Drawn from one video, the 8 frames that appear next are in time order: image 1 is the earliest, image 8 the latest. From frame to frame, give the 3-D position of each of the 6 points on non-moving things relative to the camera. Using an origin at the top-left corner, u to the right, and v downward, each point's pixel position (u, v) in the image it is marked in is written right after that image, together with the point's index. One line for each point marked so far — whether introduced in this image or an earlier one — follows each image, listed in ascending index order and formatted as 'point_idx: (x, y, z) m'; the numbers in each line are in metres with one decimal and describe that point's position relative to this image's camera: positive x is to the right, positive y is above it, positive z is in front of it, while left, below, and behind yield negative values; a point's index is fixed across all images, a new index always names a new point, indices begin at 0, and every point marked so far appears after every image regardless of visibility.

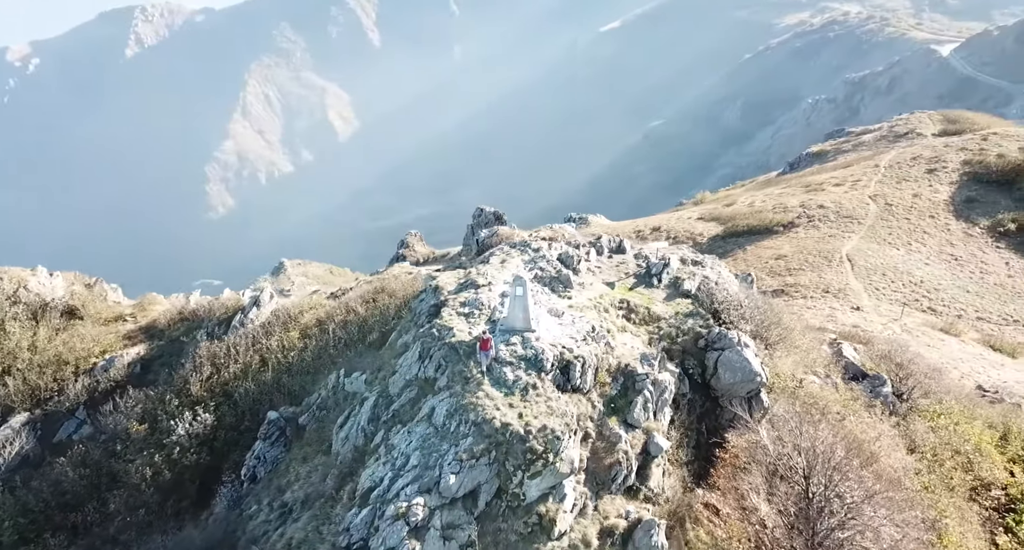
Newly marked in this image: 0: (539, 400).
0: (+0.5, -2.2, +11.6) m
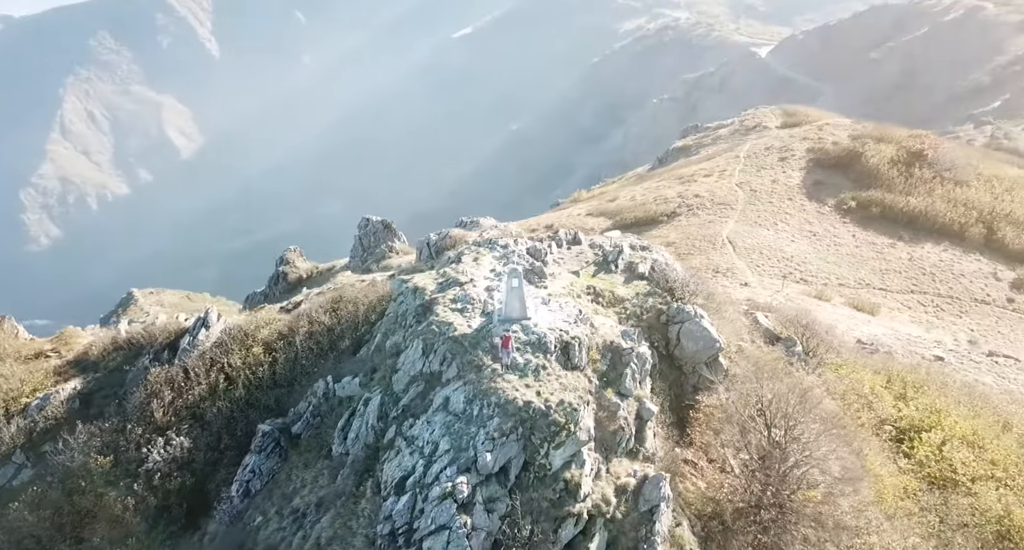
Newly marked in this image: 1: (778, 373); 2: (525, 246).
0: (+0.8, -2.0, +12.7) m
1: (+7.4, -2.7, +17.8) m
2: (+0.5, +0.8, +17.8) m
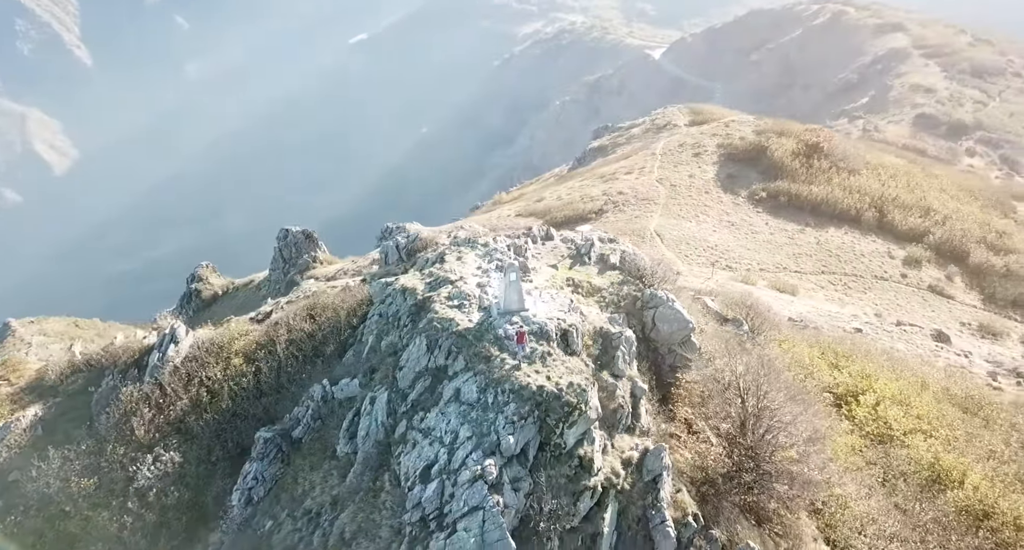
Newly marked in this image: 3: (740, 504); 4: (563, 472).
0: (+1.0, -1.9, +13.6) m
1: (+7.0, -2.2, +19.4) m
2: (-0.1, +0.9, +18.6) m
3: (+5.4, -5.3, +14.9) m
4: (+1.0, -3.8, +12.6) m
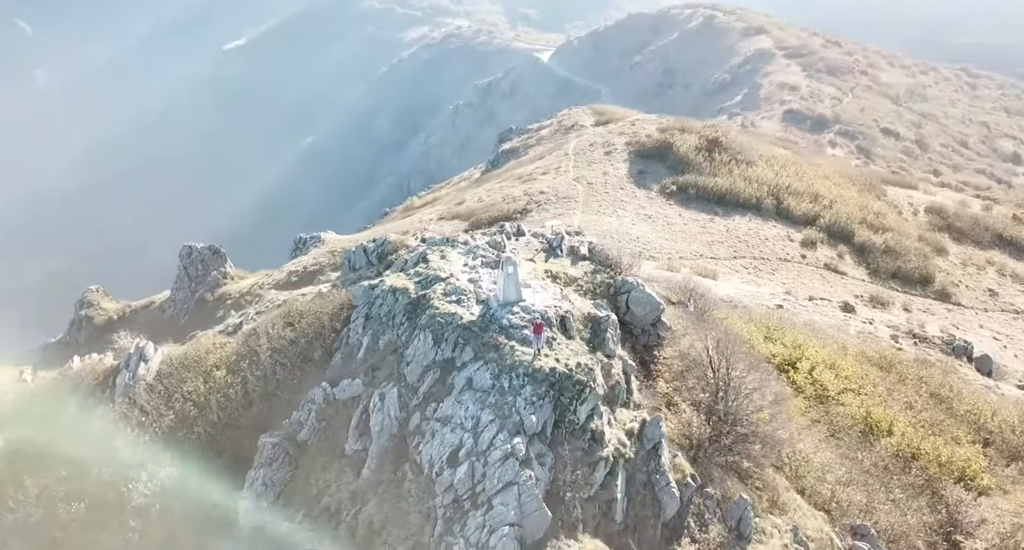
0: (+1.1, -1.6, +14.6) m
1: (+6.3, -1.7, +21.2) m
2: (-0.8, +1.0, +19.4) m
3: (+5.5, -4.8, +16.5) m
4: (+1.4, -3.6, +13.6) m
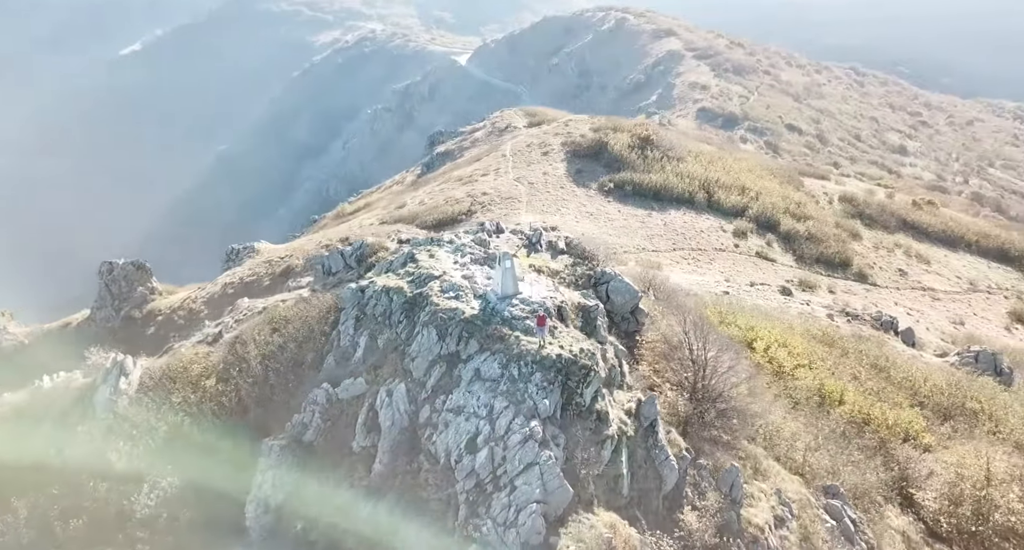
0: (+1.2, -1.4, +15.3) m
1: (+5.6, -1.3, +22.5) m
2: (-1.3, +1.1, +19.9) m
3: (+5.5, -4.4, +17.7) m
4: (+1.7, -3.3, +14.4) m
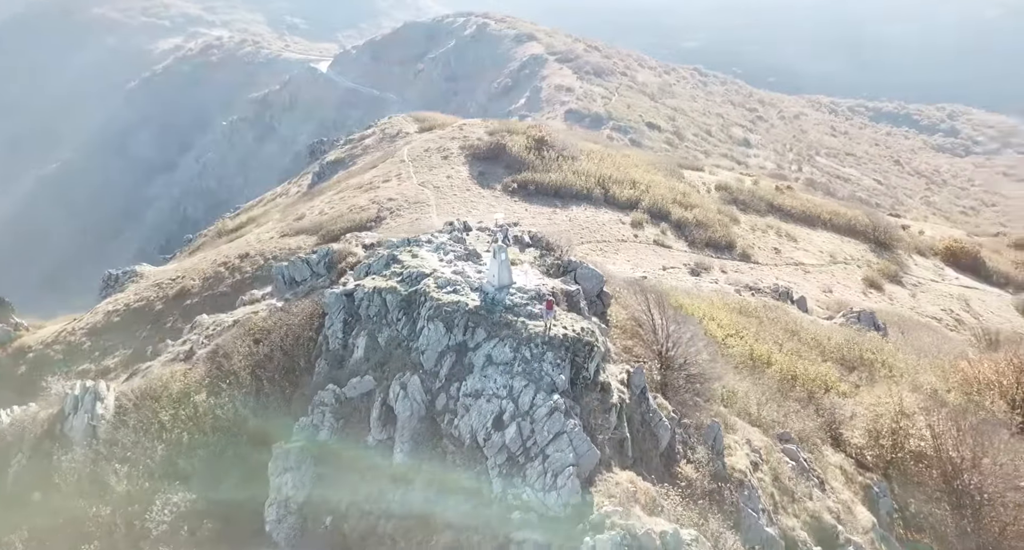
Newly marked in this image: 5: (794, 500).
0: (+1.3, -1.1, +16.7) m
1: (+4.4, -0.7, +24.4) m
2: (-2.2, +1.2, +20.7) m
3: (+5.3, -3.8, +19.7) m
4: (+2.0, -3.0, +15.8) m
5: (+8.0, -6.4, +18.2) m
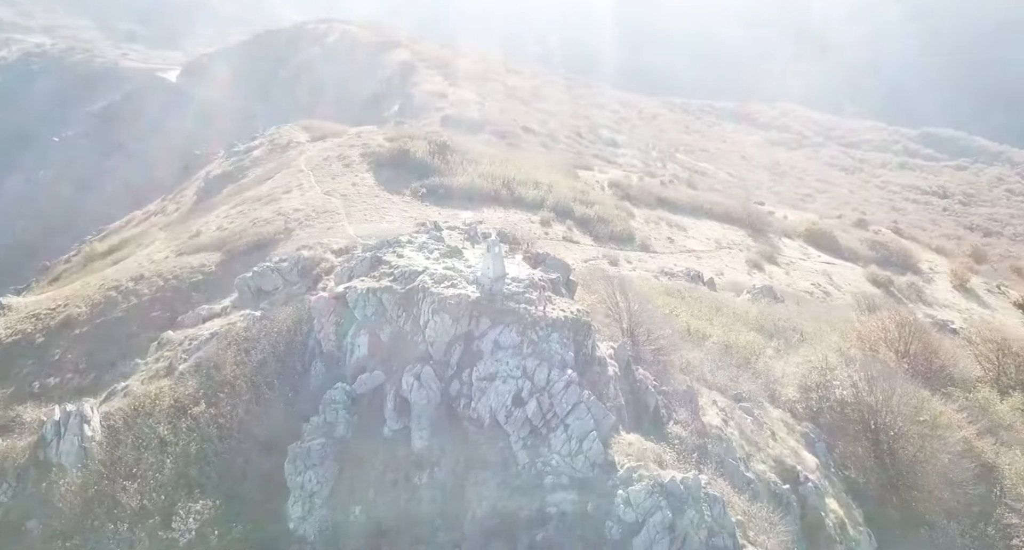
0: (+1.2, -0.7, +18.0) m
1: (+3.0, -0.2, +26.2) m
2: (-3.0, +1.3, +21.5) m
3: (+4.9, -3.2, +21.7) m
4: (+2.2, -2.5, +17.3) m
5: (+7.9, -5.6, +20.7) m
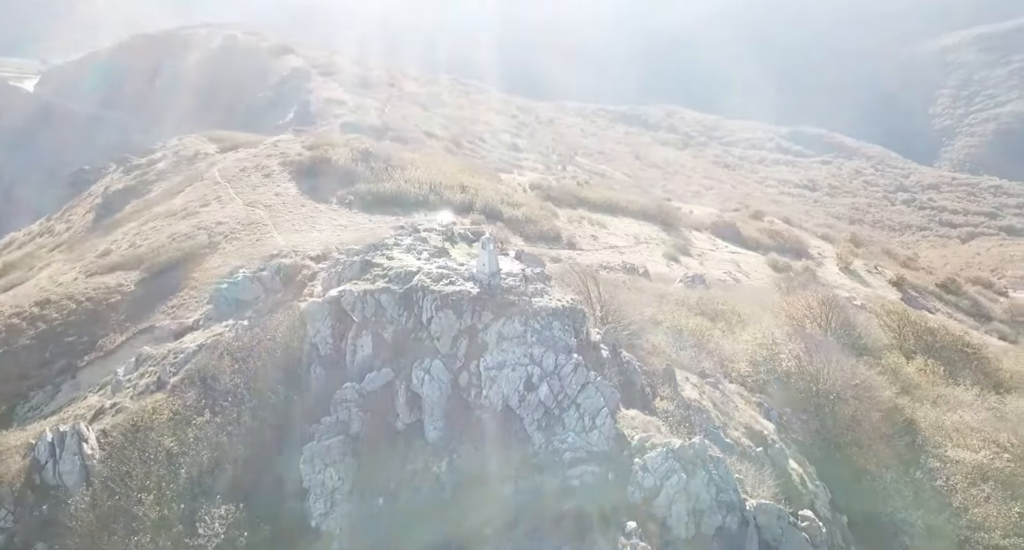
0: (+1.1, -0.5, +19.2) m
1: (+1.8, 0.0, +27.5) m
2: (-3.7, +1.3, +22.1) m
3: (+4.4, -2.8, +23.3) m
4: (+2.3, -2.2, +18.6) m
5: (+7.6, -5.0, +22.7) m
